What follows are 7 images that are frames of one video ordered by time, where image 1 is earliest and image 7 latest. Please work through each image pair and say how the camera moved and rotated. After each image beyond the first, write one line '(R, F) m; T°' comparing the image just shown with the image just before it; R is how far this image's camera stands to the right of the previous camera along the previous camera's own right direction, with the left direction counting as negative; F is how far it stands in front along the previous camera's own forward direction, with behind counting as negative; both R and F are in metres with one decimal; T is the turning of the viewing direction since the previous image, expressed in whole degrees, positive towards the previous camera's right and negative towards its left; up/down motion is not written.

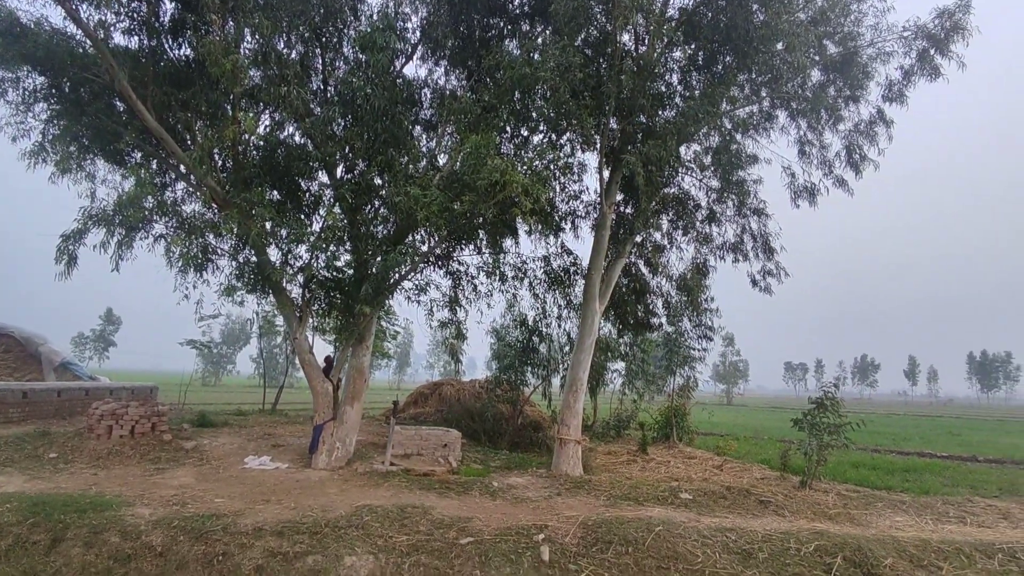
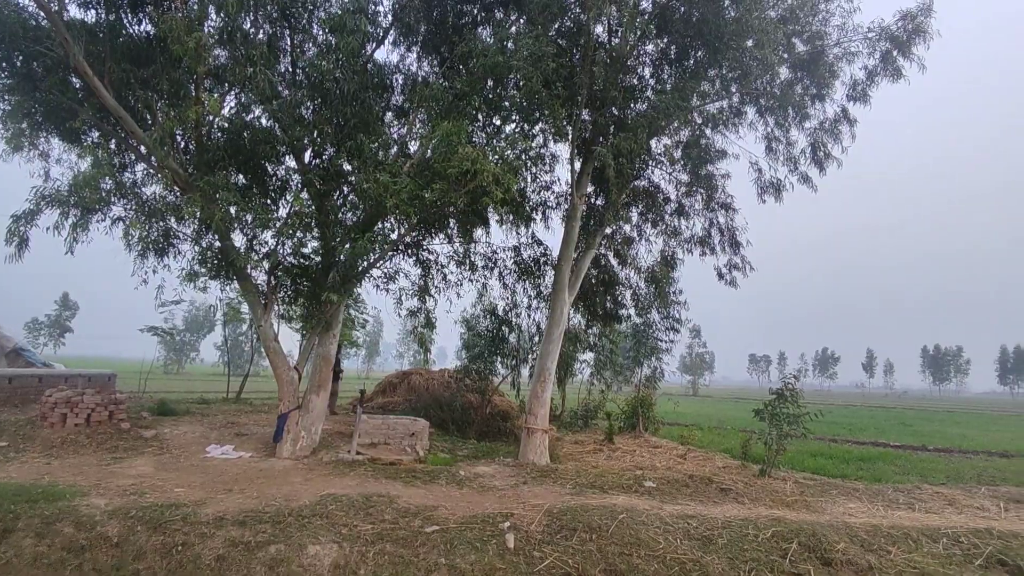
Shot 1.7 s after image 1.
(0.0, 0.0) m; +3°
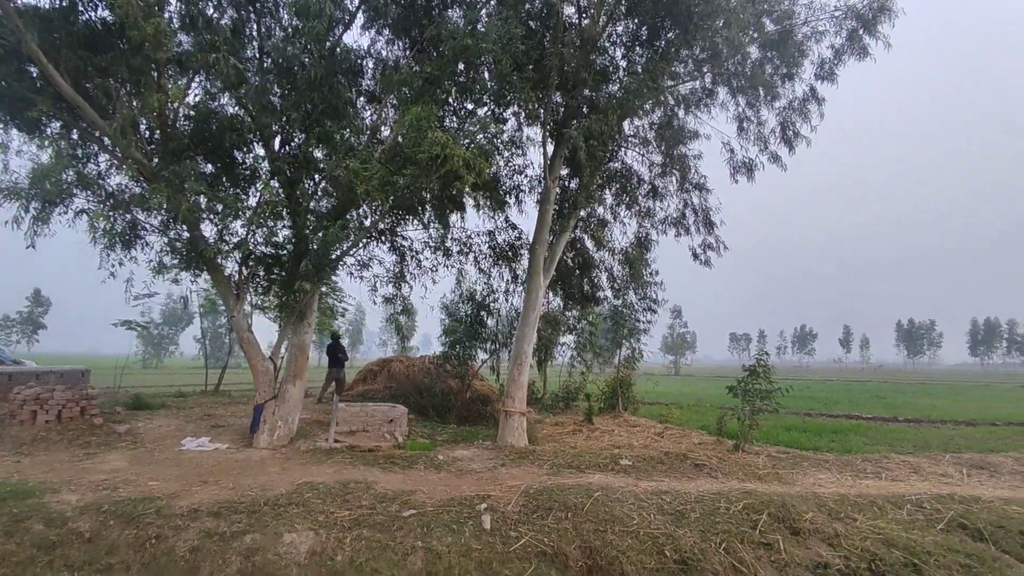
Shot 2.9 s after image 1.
(+0.1, 0.0) m; +2°
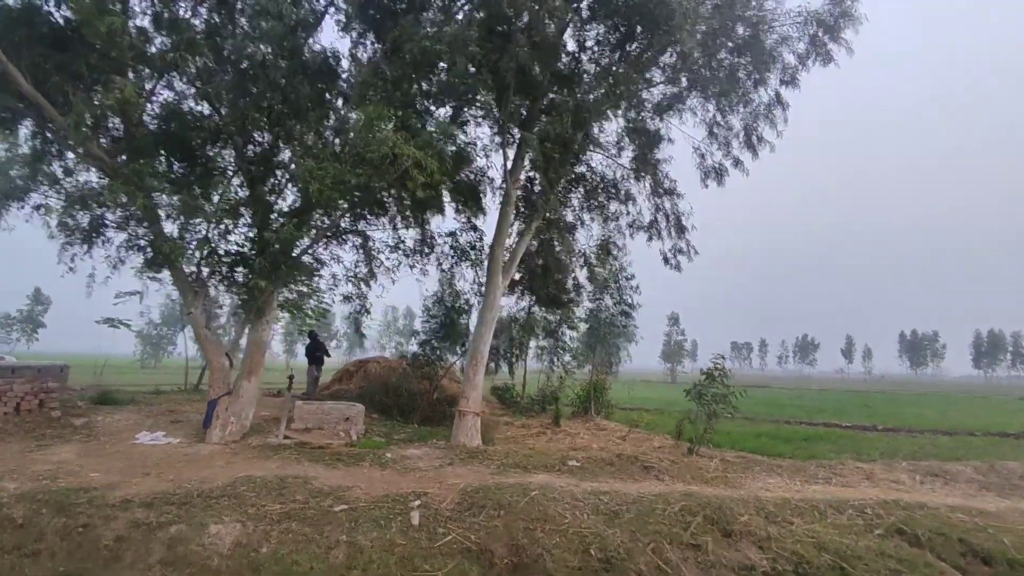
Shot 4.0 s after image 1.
(+0.8, 0.0) m; -1°
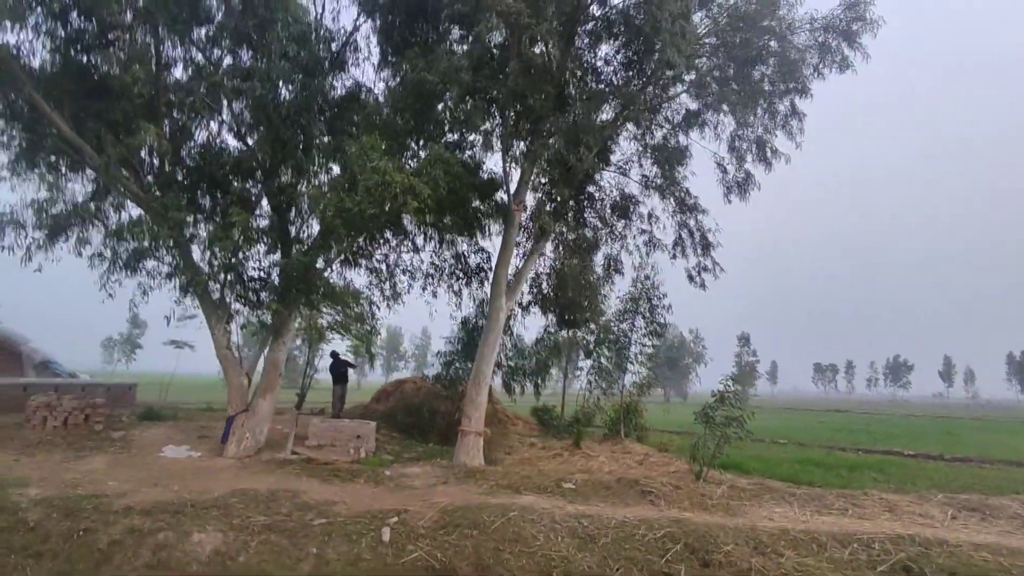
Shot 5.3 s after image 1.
(+1.1, 0.0) m; -7°
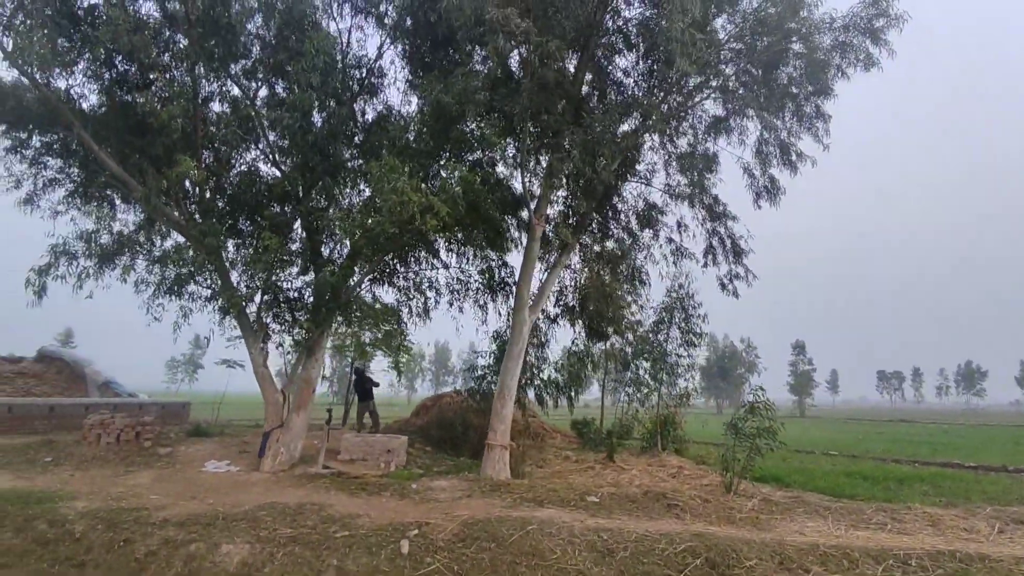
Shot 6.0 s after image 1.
(+0.4, -0.1) m; -5°
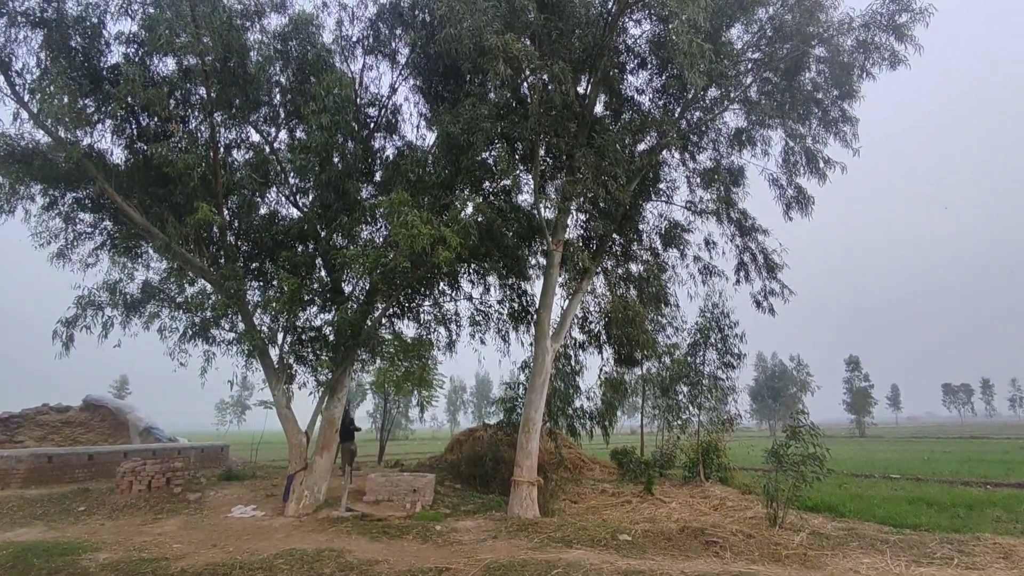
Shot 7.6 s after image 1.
(+0.3, +0.3) m; -4°
